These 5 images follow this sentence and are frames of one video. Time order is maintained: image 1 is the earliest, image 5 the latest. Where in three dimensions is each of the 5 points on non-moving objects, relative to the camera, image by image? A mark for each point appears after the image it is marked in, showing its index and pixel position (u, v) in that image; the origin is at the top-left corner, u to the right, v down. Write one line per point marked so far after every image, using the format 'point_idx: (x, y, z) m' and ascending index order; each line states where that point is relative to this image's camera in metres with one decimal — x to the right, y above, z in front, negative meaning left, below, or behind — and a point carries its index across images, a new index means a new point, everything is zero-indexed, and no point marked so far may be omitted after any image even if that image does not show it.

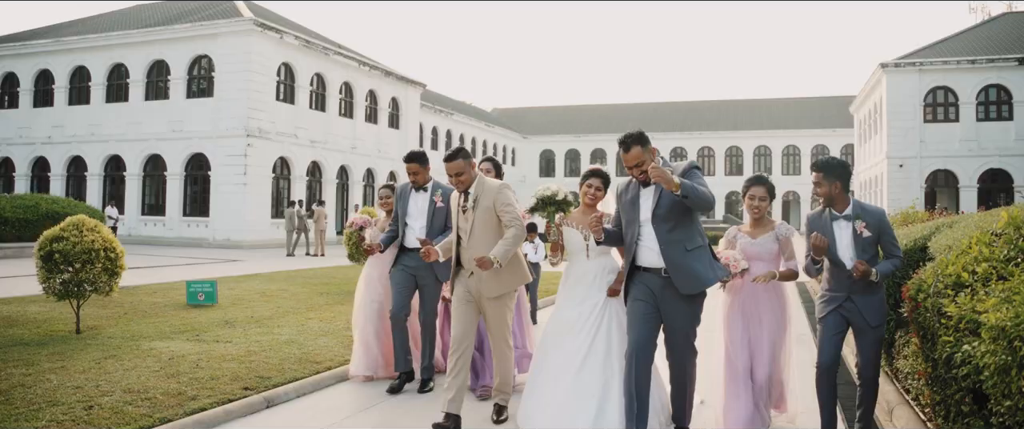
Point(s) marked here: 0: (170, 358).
0: (-2.6, -1.1, +6.2) m
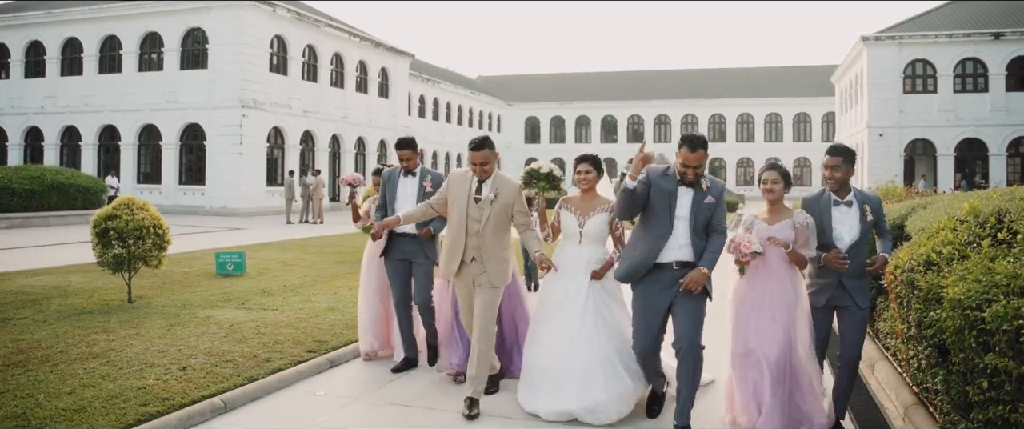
0: (-2.4, -0.9, +6.9) m
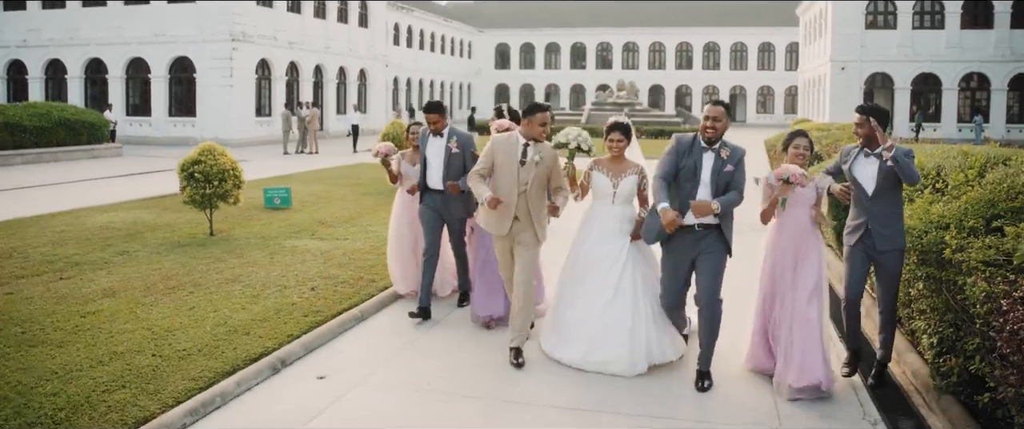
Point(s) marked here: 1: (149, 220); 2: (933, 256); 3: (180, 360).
0: (-2.0, -0.4, +8.3) m
1: (-4.8, -0.1, +10.6) m
2: (+2.5, -0.3, +4.8) m
3: (-2.0, -0.9, +4.9) m
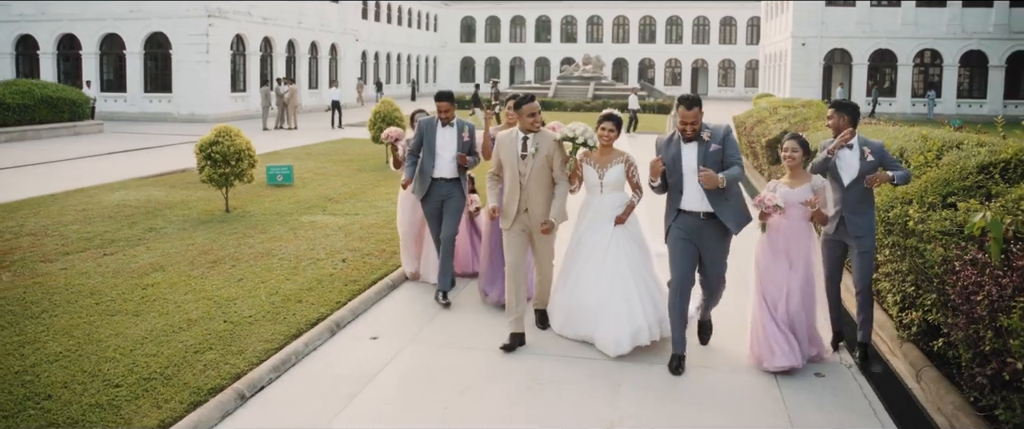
0: (-1.9, -0.2, +9.0) m
1: (-4.9, +0.2, +11.1) m
2: (+2.7, -0.1, +5.6) m
3: (-1.8, -0.8, +5.6) m
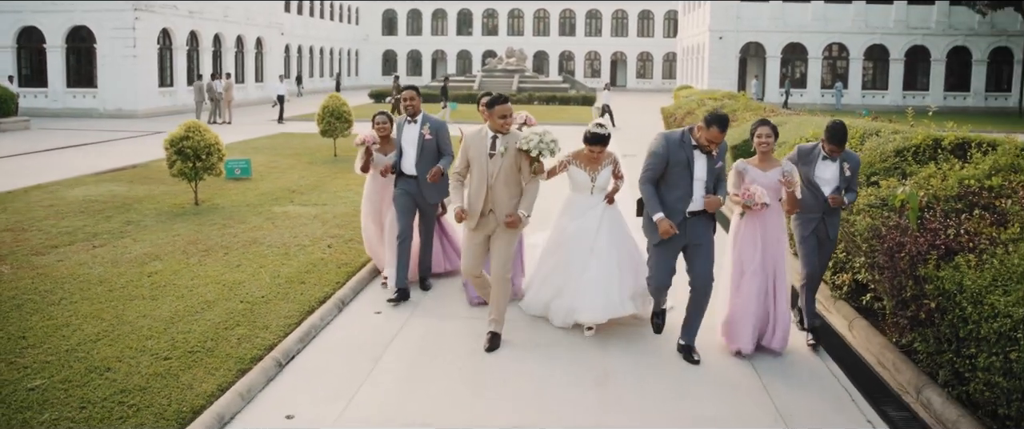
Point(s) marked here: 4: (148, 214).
0: (-2.3, 0.0, +9.5) m
1: (-5.5, +0.3, +11.3) m
2: (+2.6, +0.1, +6.6) m
3: (-1.9, -0.7, +6.1) m
4: (-4.4, 0.0, +9.7) m
